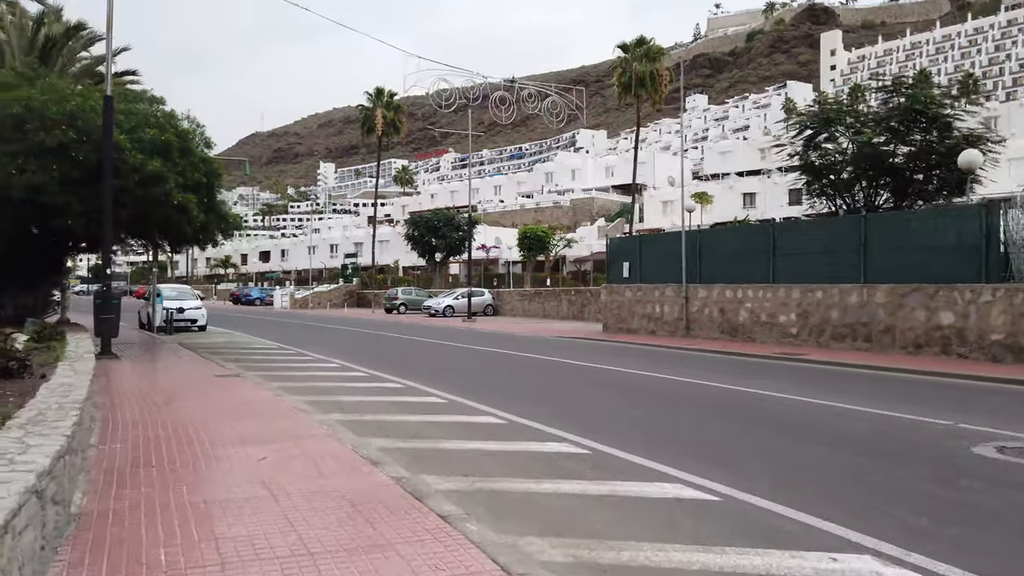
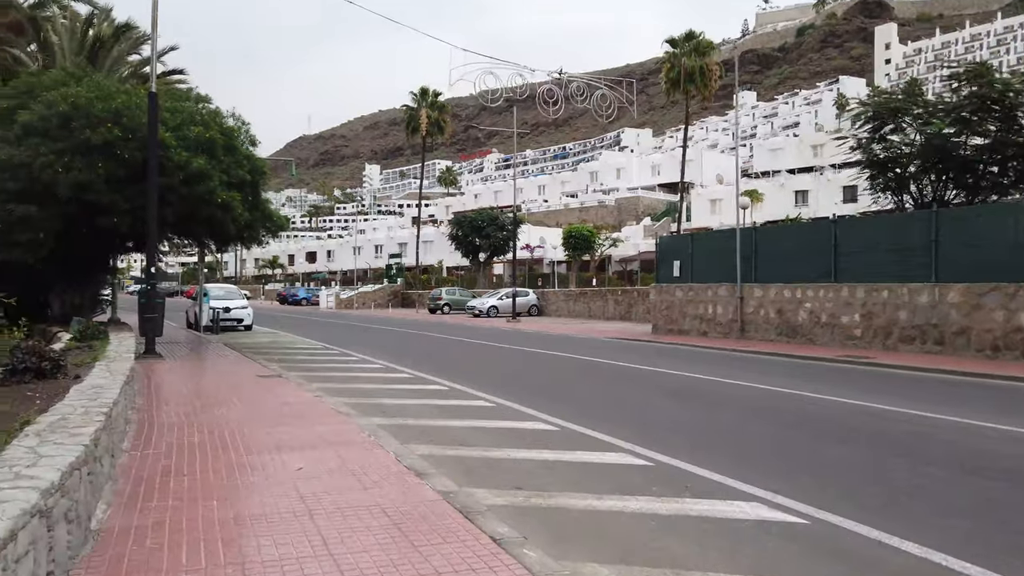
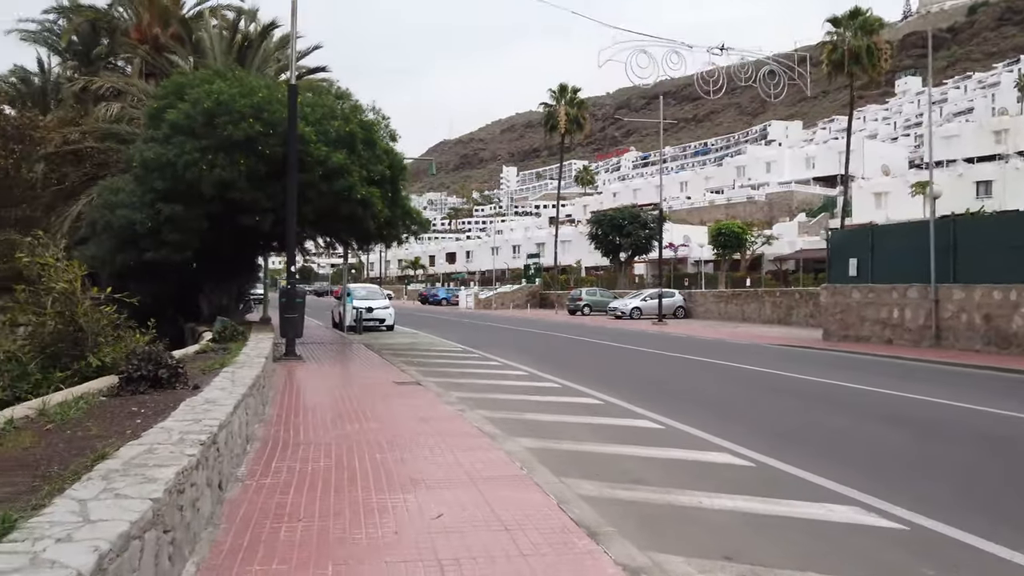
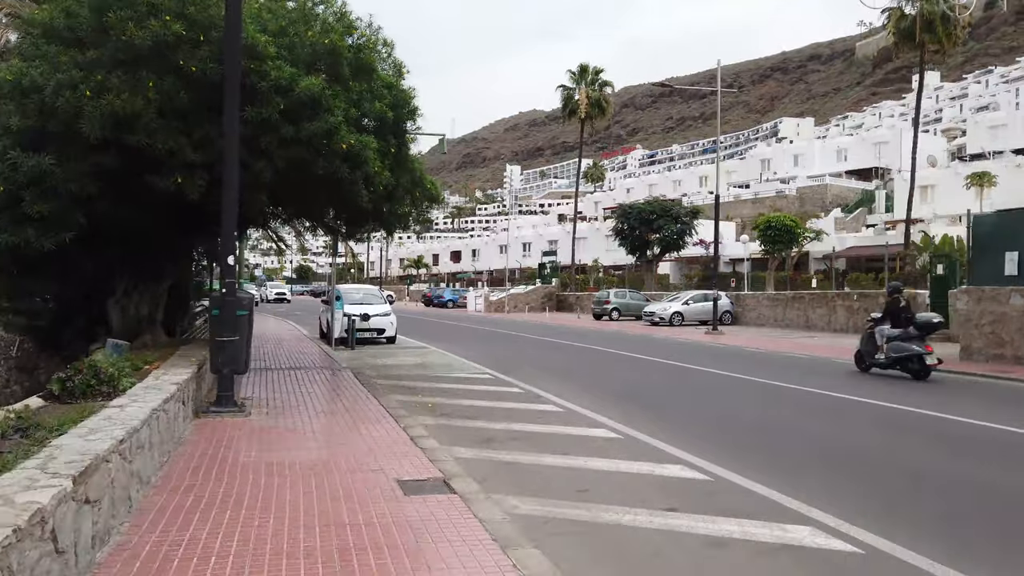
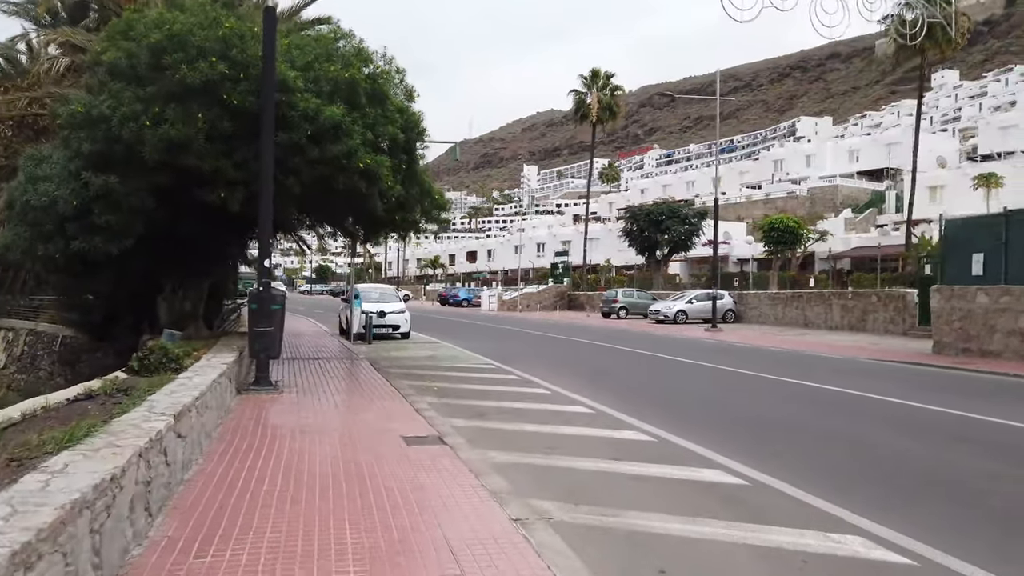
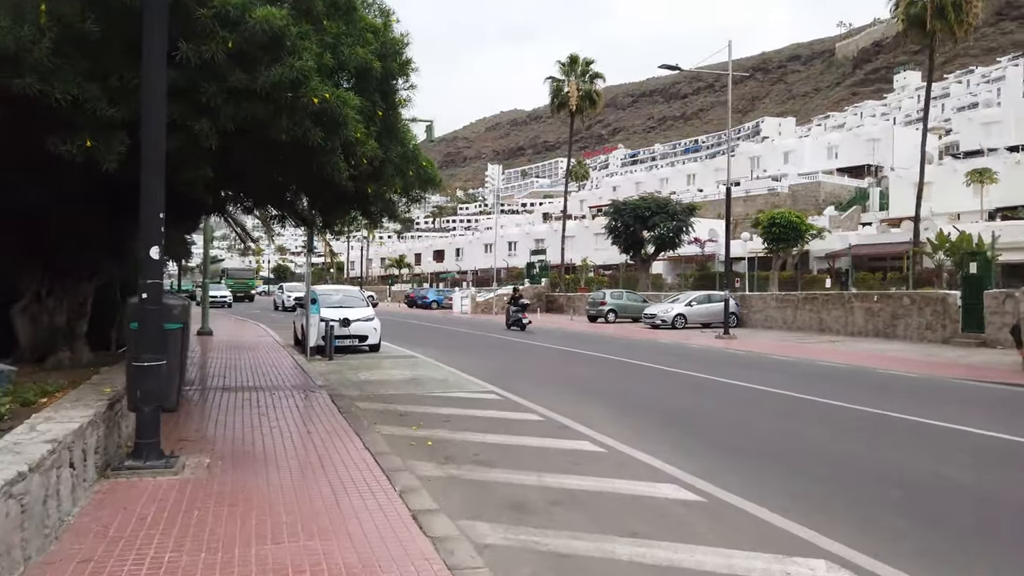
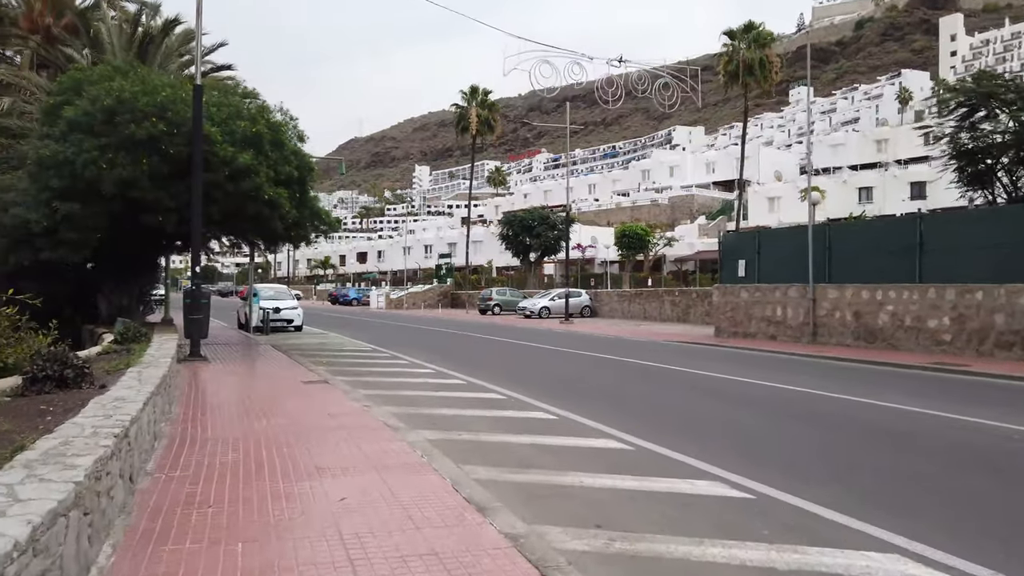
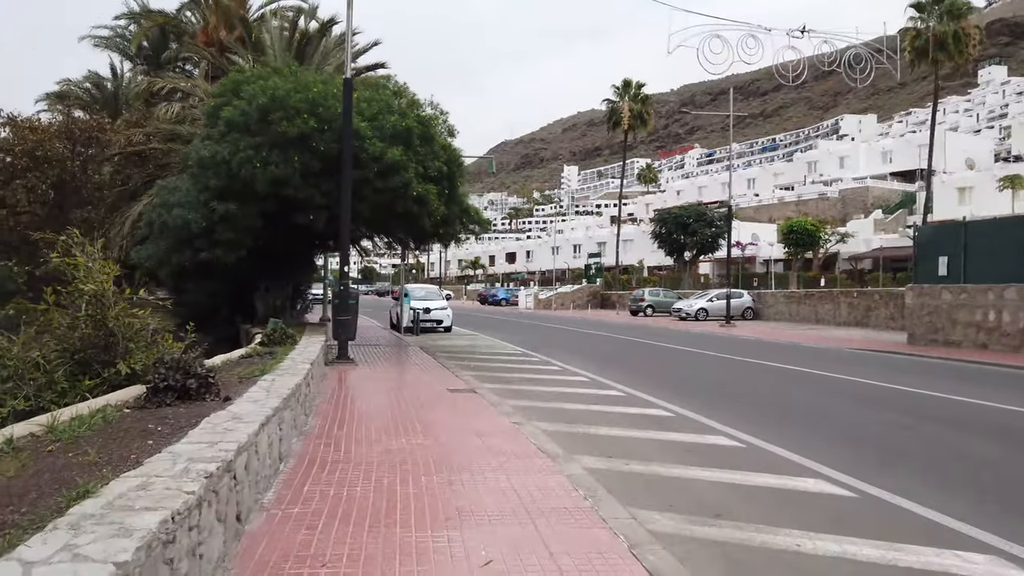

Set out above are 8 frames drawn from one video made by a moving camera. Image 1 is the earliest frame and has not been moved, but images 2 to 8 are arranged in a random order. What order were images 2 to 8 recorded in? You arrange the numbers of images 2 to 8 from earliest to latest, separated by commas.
2, 7, 3, 8, 5, 4, 6
